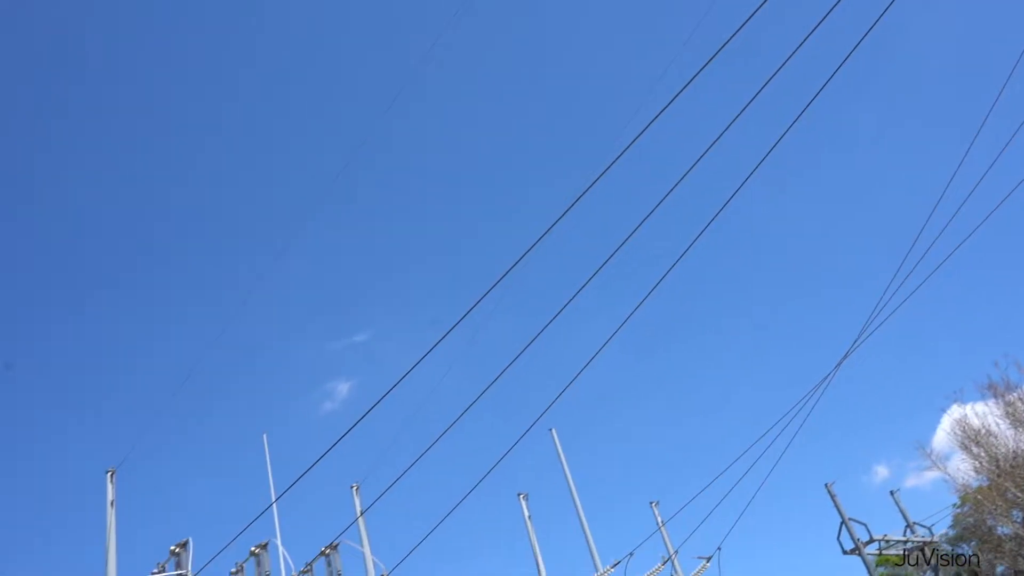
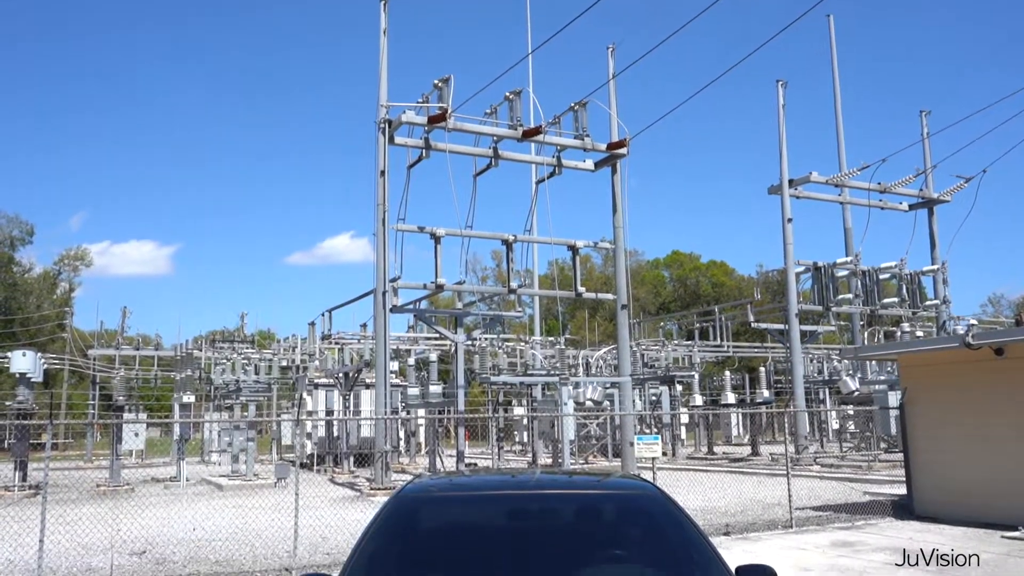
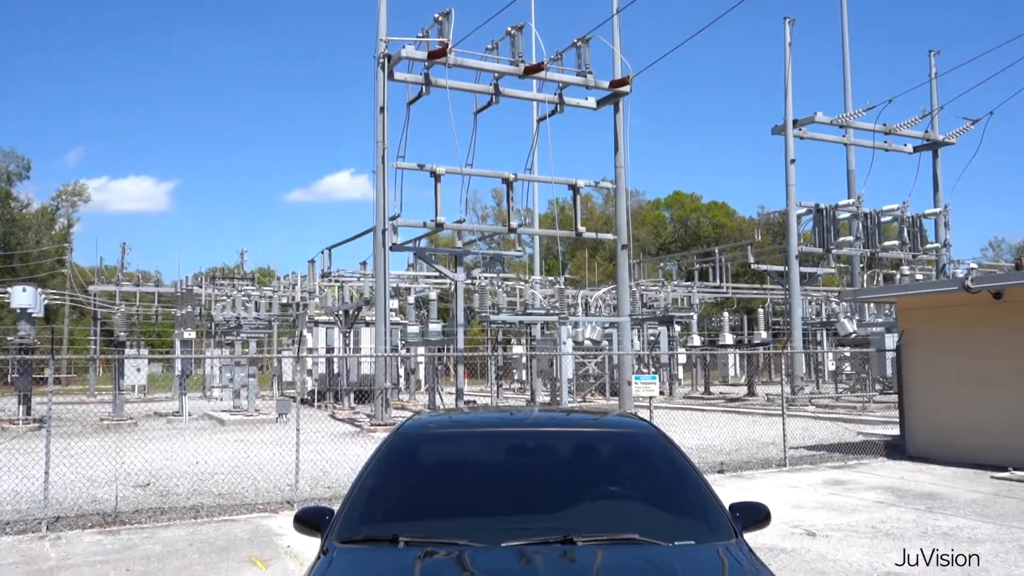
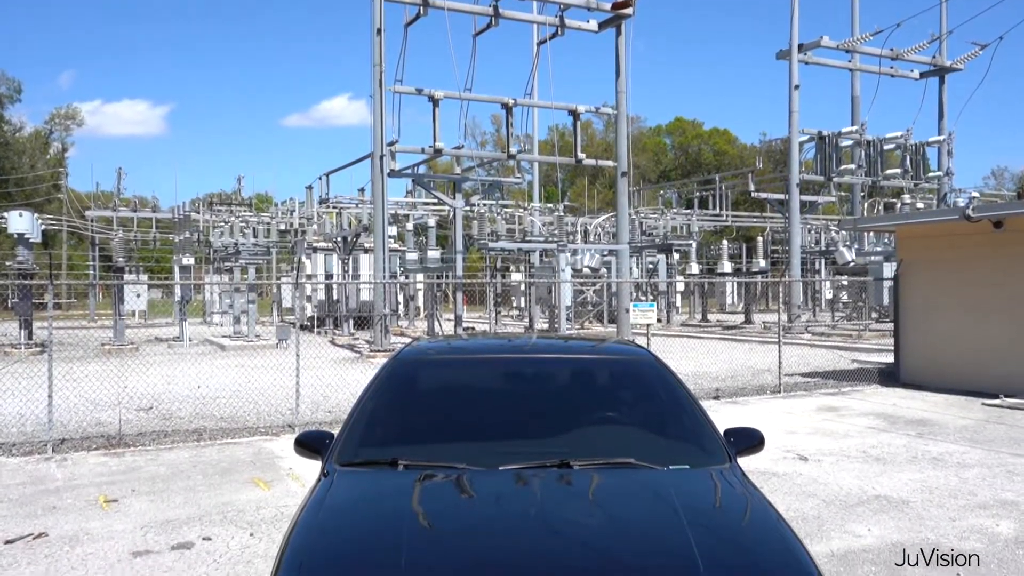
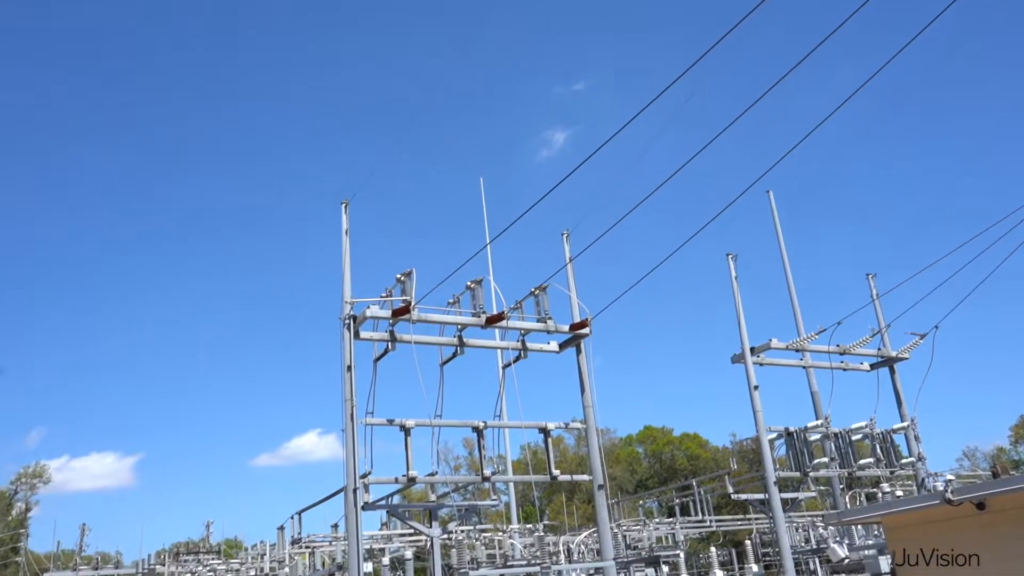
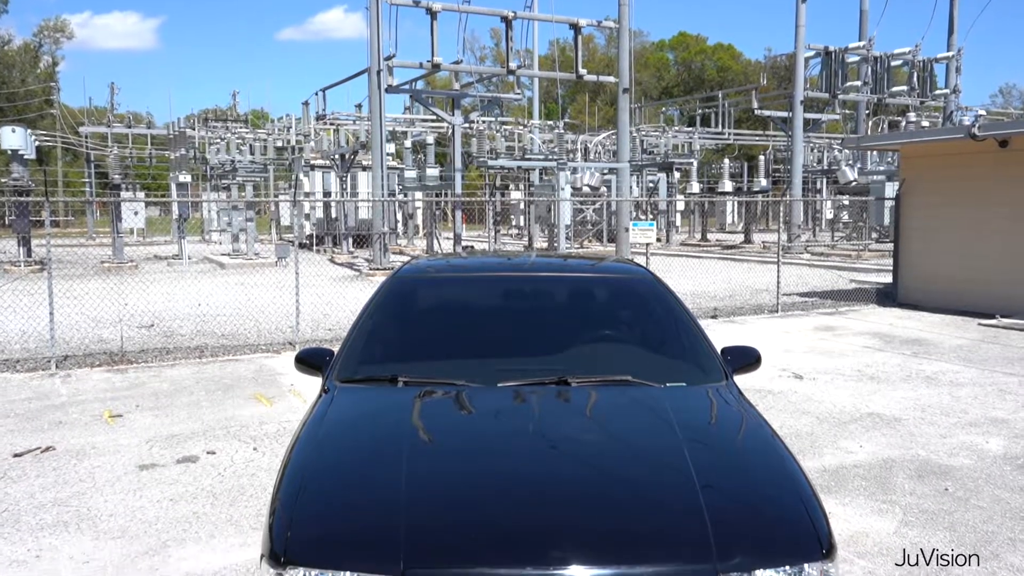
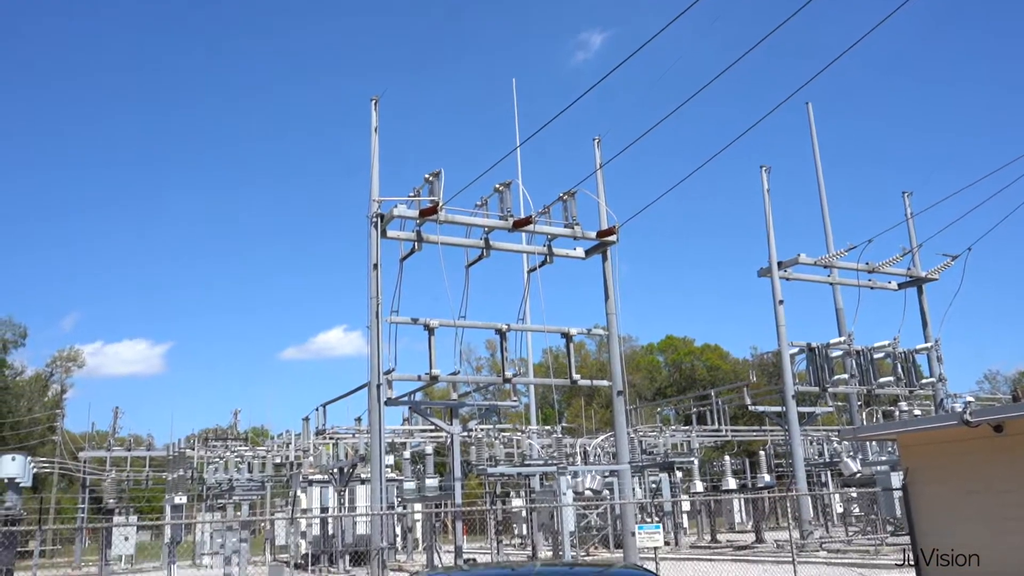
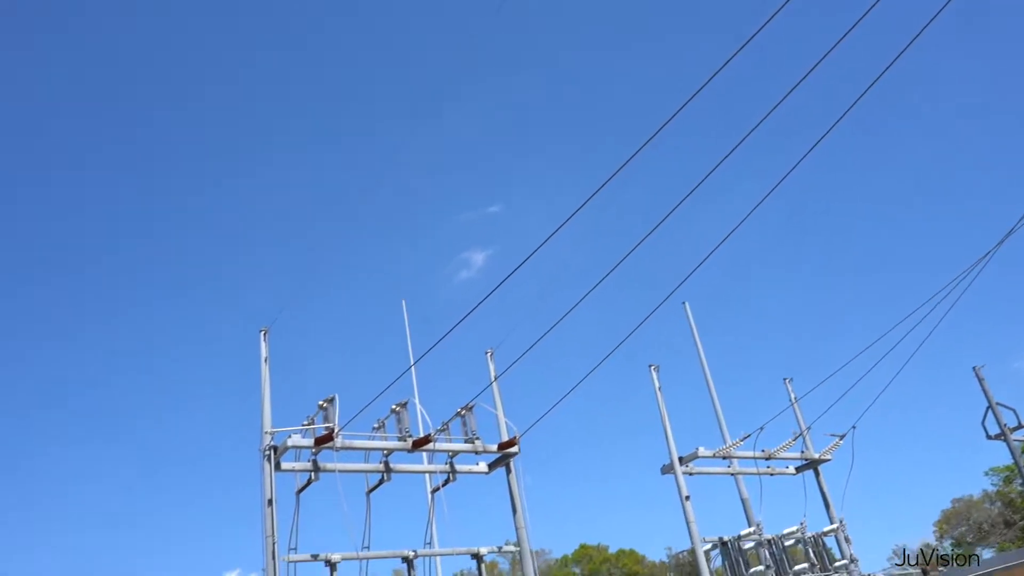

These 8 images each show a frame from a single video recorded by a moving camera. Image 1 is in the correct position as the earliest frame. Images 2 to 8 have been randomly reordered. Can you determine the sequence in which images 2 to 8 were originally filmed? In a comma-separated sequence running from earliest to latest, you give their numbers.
8, 5, 7, 2, 3, 4, 6
